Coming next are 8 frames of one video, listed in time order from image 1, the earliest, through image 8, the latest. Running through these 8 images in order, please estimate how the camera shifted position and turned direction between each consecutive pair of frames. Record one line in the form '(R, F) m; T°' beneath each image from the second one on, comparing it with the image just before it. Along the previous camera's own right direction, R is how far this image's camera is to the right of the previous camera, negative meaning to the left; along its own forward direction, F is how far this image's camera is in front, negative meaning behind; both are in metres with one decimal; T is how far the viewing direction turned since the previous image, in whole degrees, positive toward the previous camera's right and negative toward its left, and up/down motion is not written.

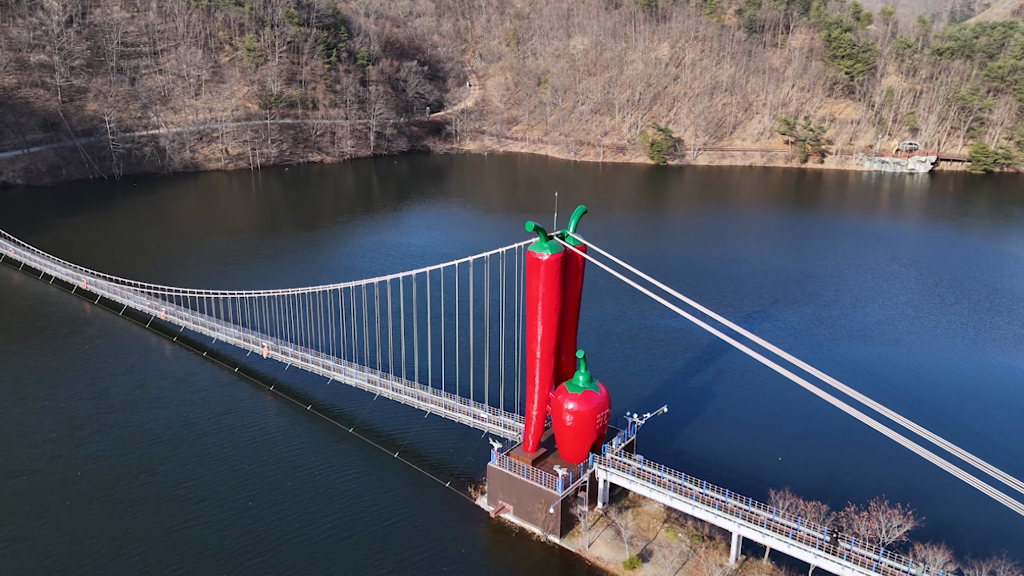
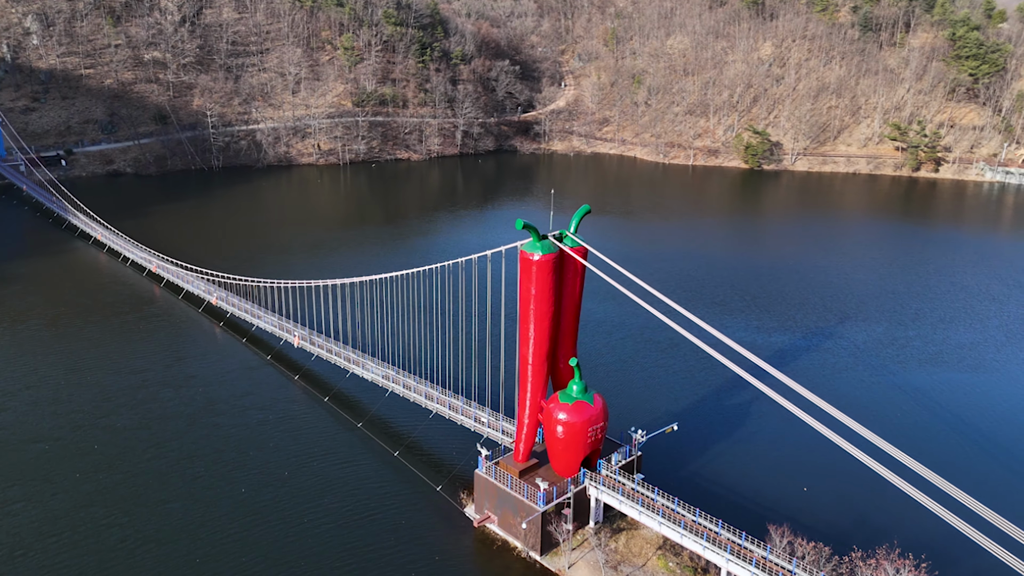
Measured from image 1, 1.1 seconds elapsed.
(+2.6, +1.0) m; -8°
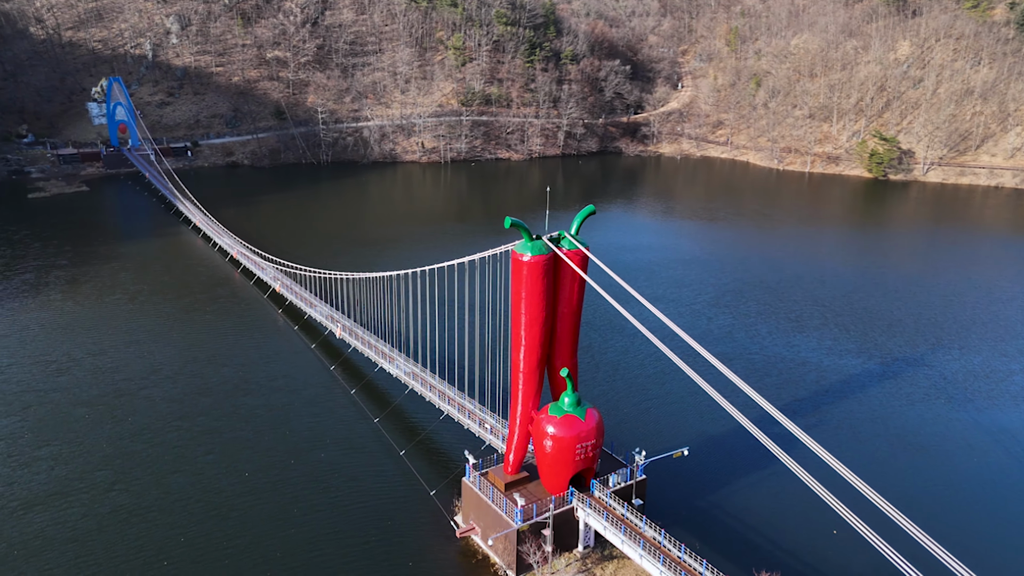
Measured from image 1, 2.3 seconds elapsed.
(+2.8, +1.1) m; -10°
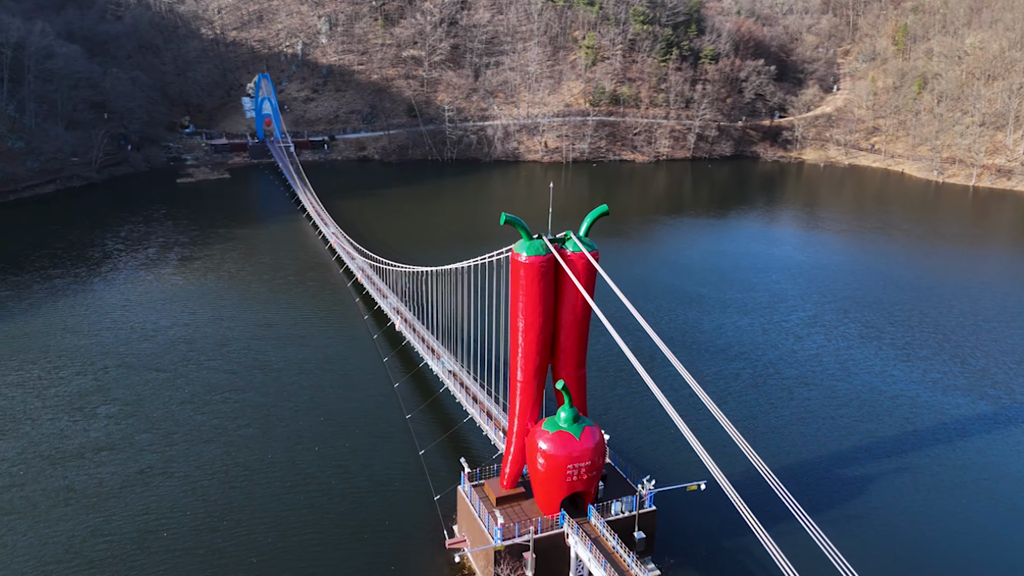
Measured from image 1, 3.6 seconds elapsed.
(+3.0, +1.2) m; -11°
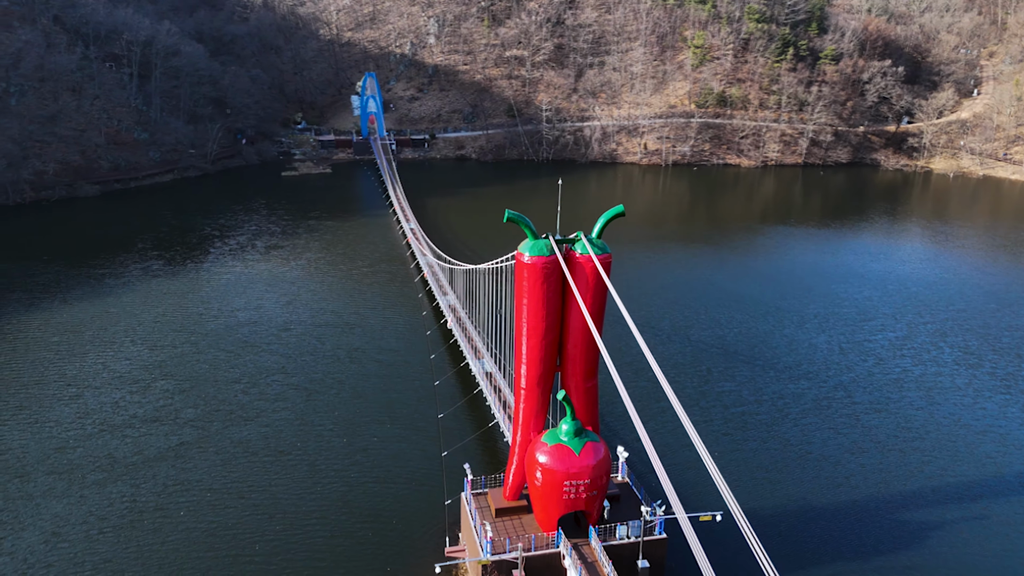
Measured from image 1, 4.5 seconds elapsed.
(+2.0, +0.8) m; -9°
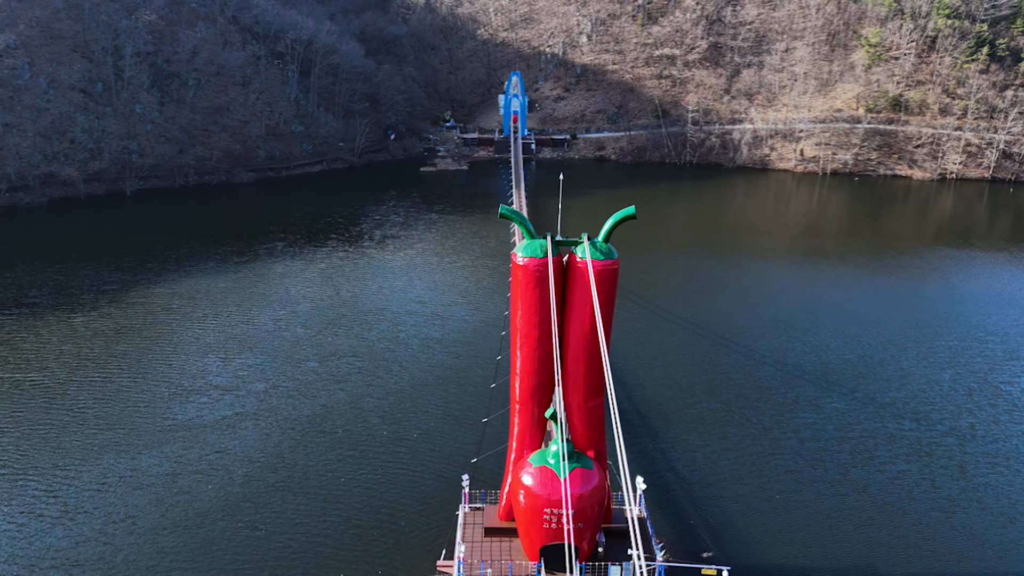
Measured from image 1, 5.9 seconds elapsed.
(+2.8, +1.3) m; -13°
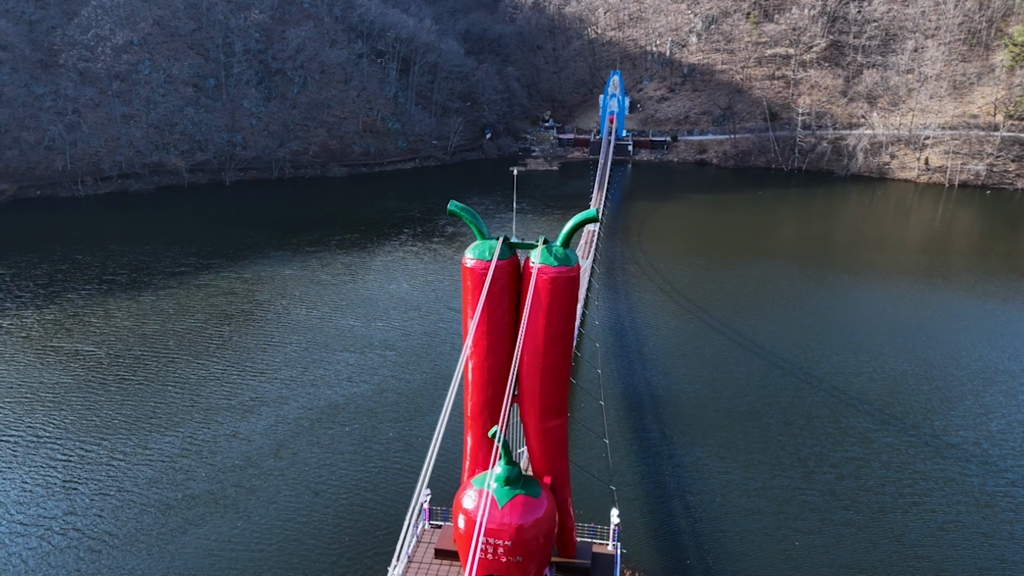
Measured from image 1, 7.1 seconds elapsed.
(+2.4, +1.2) m; -9°
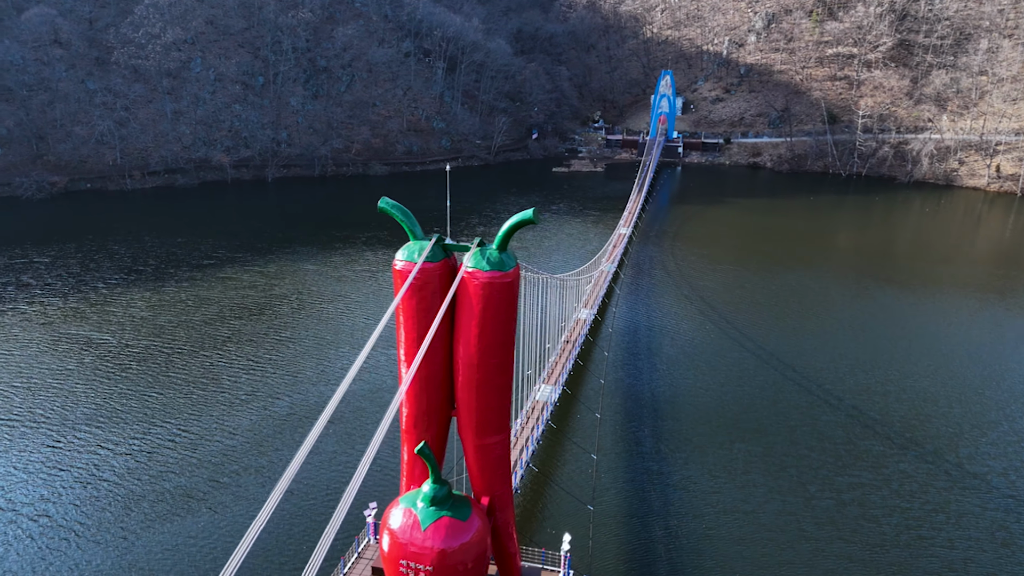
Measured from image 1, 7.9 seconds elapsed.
(+1.7, +0.9) m; -5°
